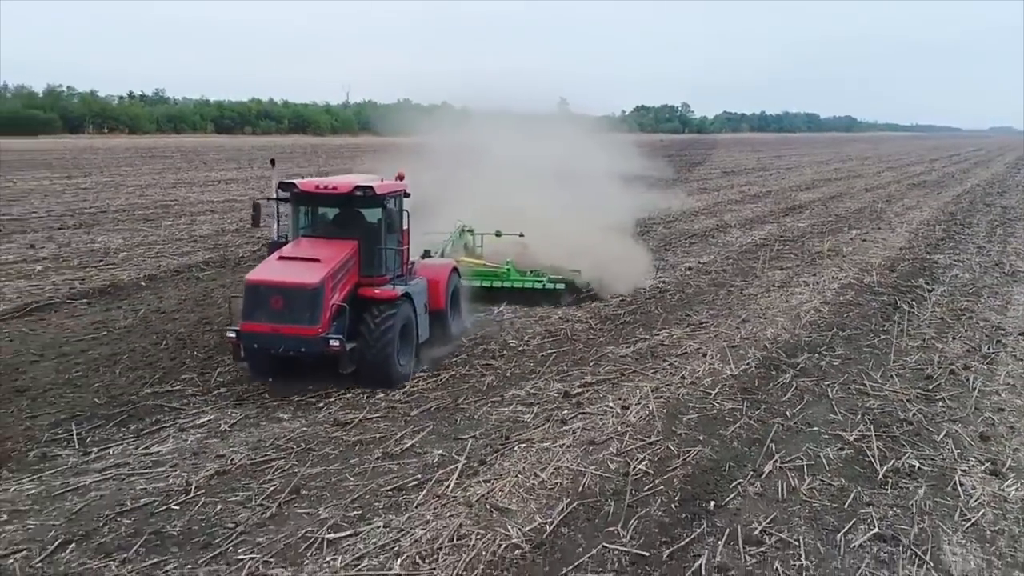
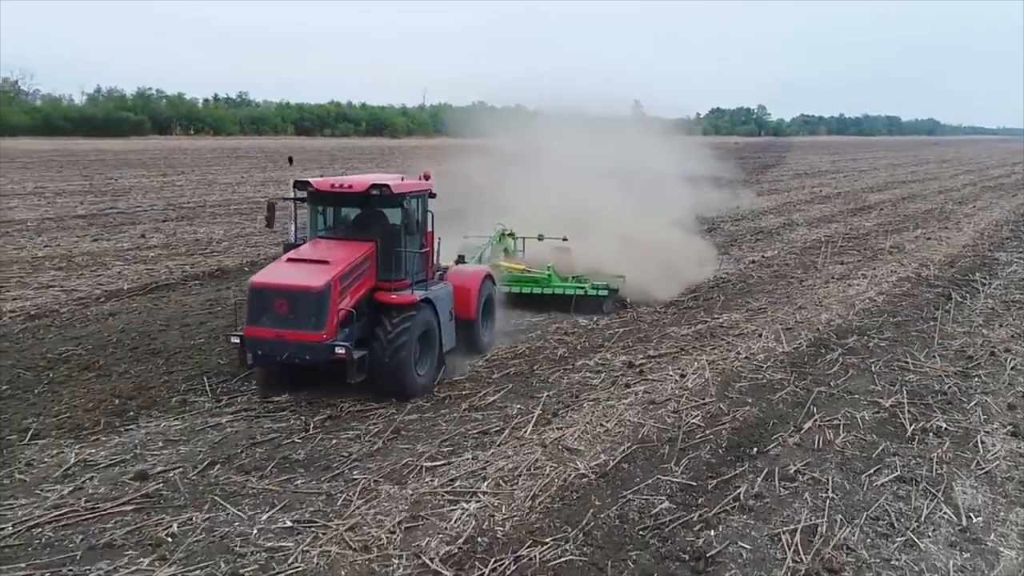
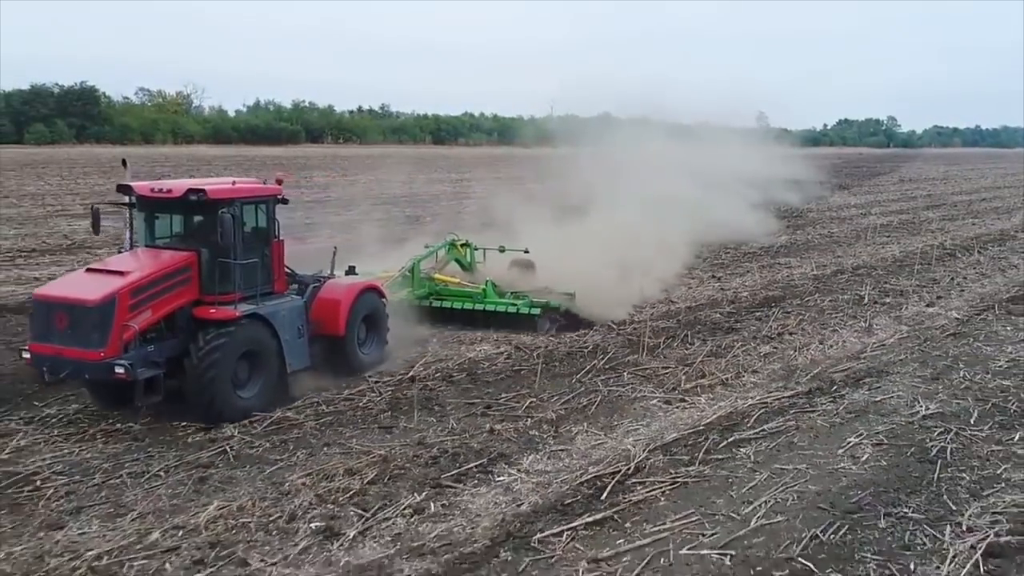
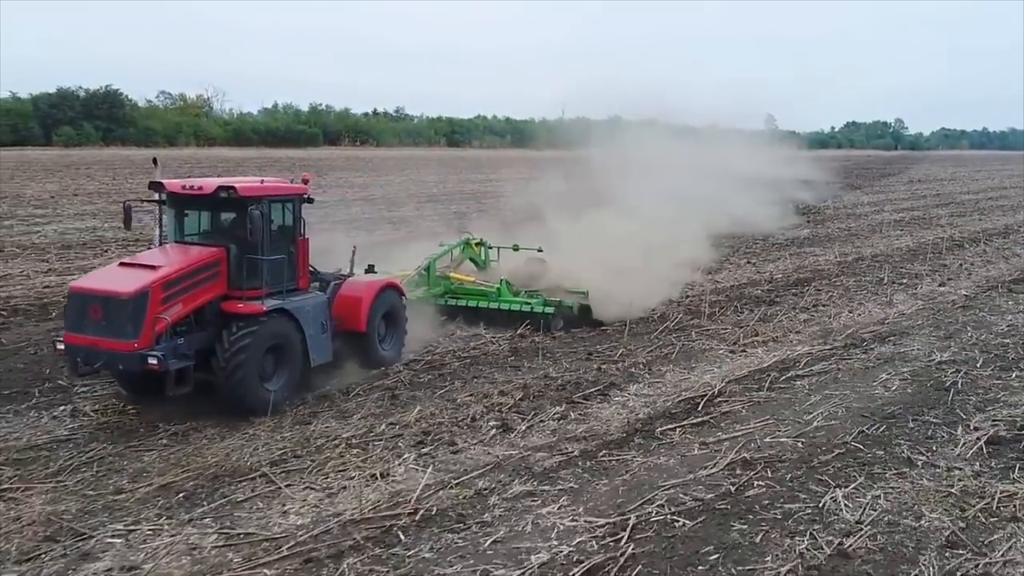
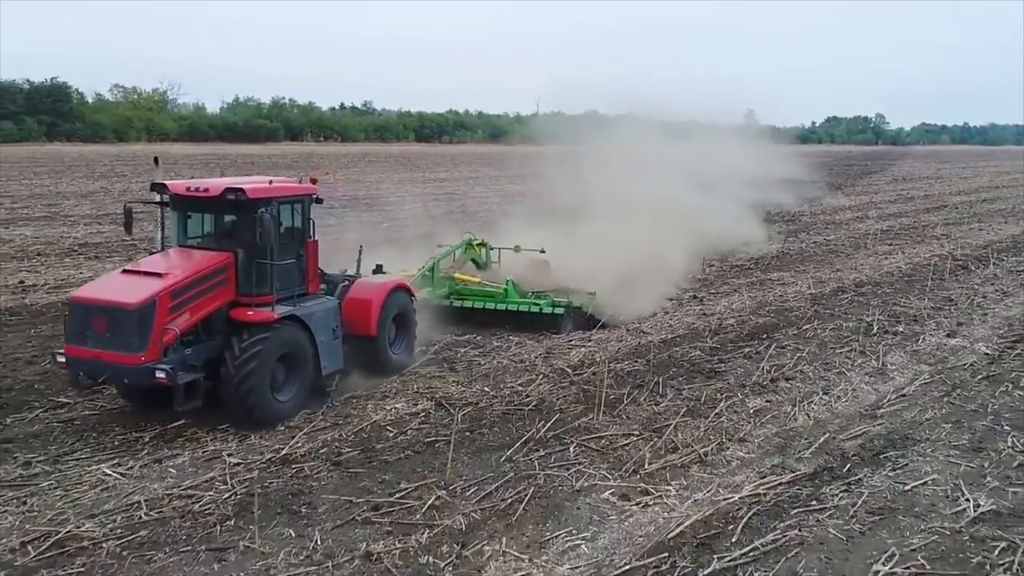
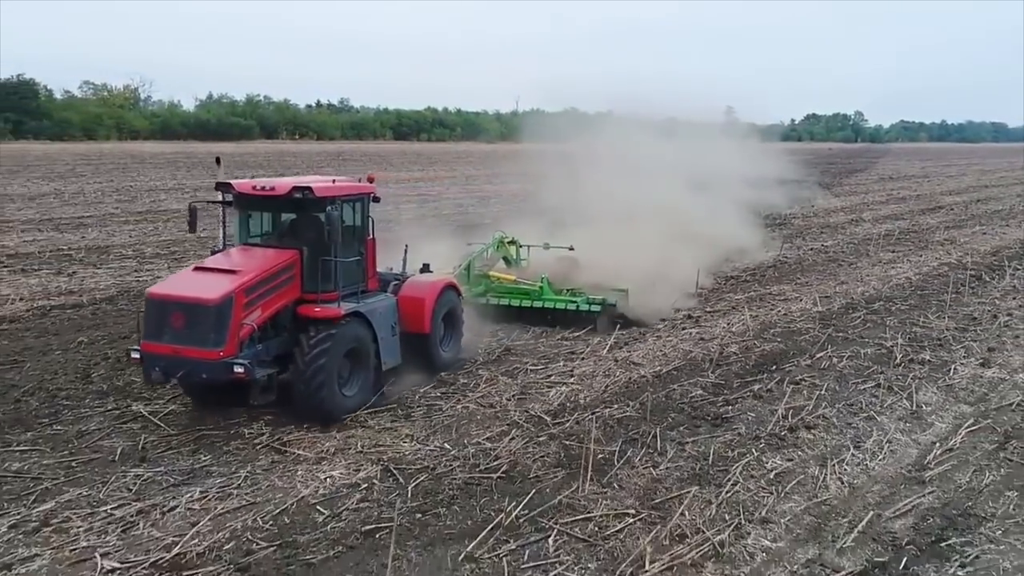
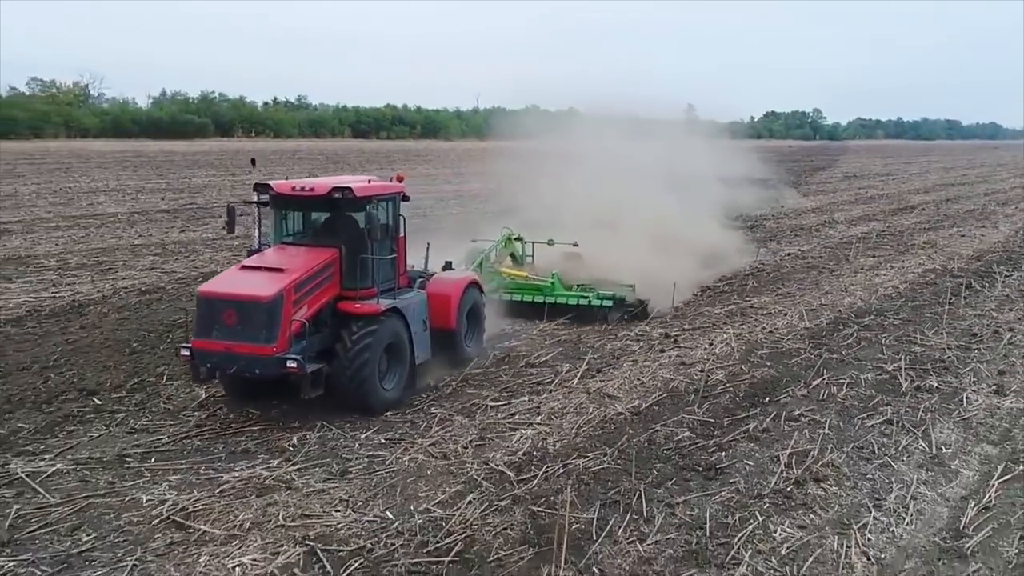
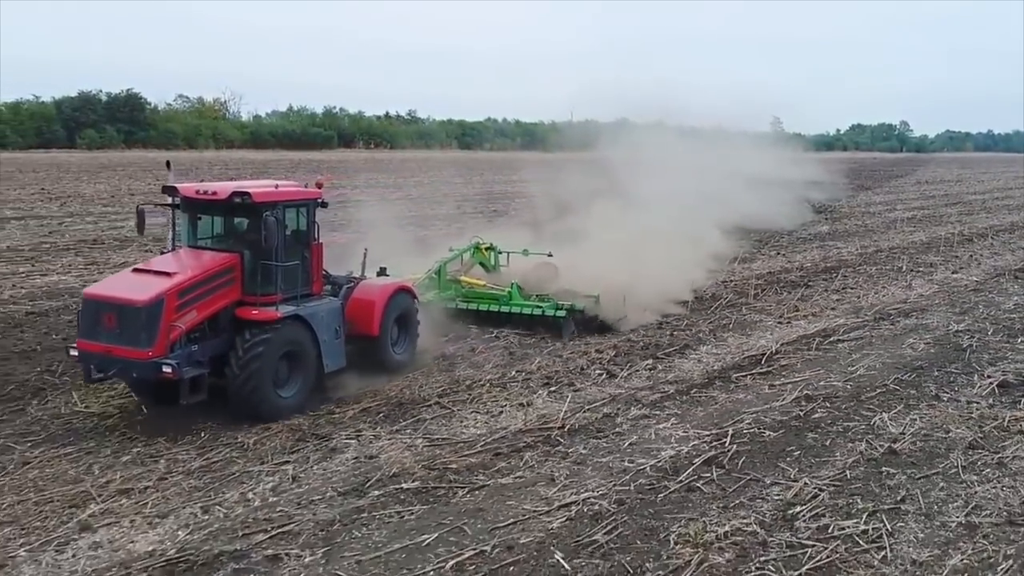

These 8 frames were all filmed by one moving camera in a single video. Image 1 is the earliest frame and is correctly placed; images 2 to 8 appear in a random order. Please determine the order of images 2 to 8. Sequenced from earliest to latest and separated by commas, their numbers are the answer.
2, 7, 6, 5, 3, 4, 8
